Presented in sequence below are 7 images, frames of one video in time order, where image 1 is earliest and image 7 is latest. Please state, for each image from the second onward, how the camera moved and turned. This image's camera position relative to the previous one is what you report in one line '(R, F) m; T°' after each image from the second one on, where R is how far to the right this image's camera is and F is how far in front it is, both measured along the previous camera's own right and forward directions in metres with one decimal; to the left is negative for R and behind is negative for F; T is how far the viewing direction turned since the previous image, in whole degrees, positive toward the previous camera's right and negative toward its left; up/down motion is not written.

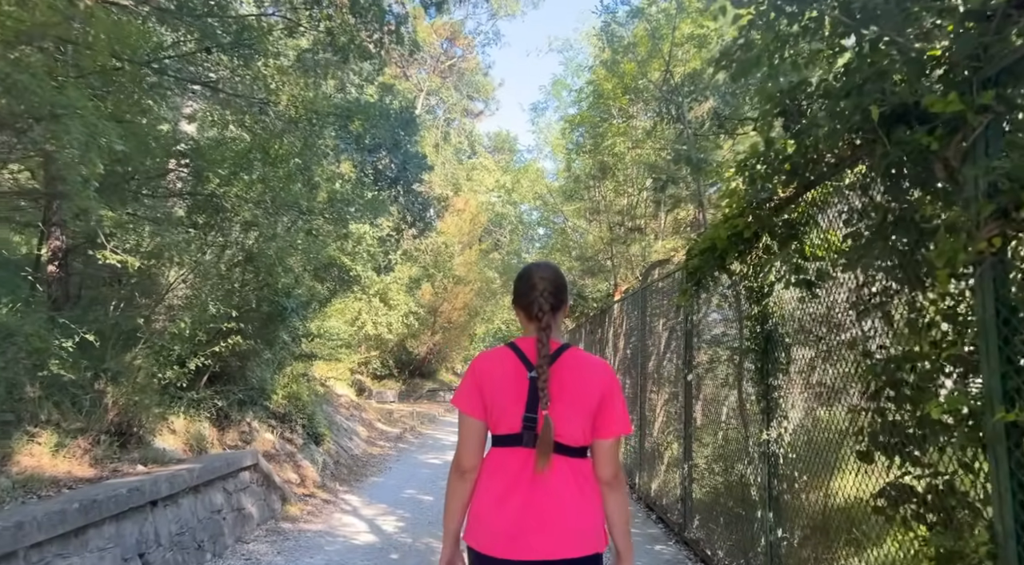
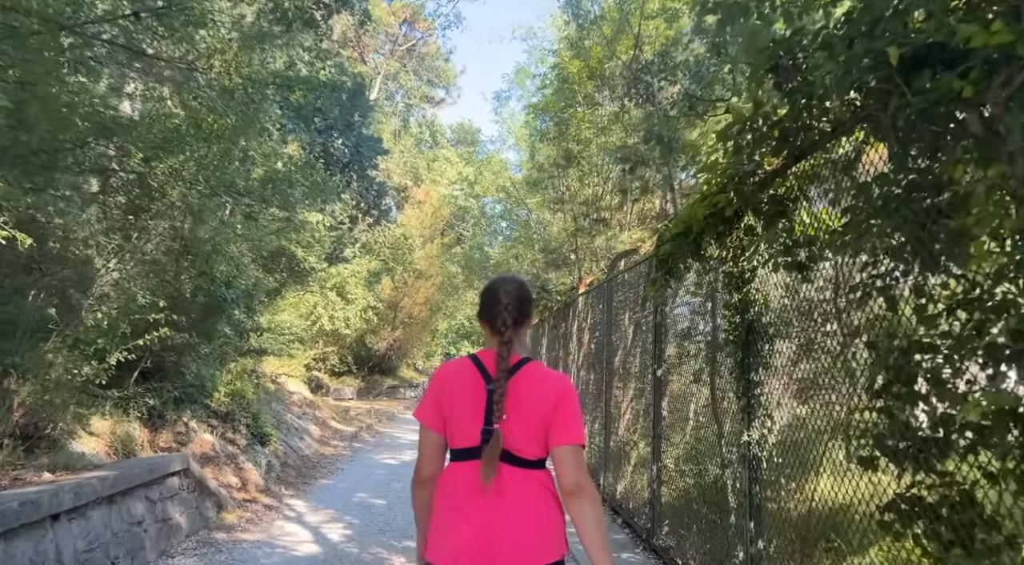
(+0.1, +0.5) m; +3°
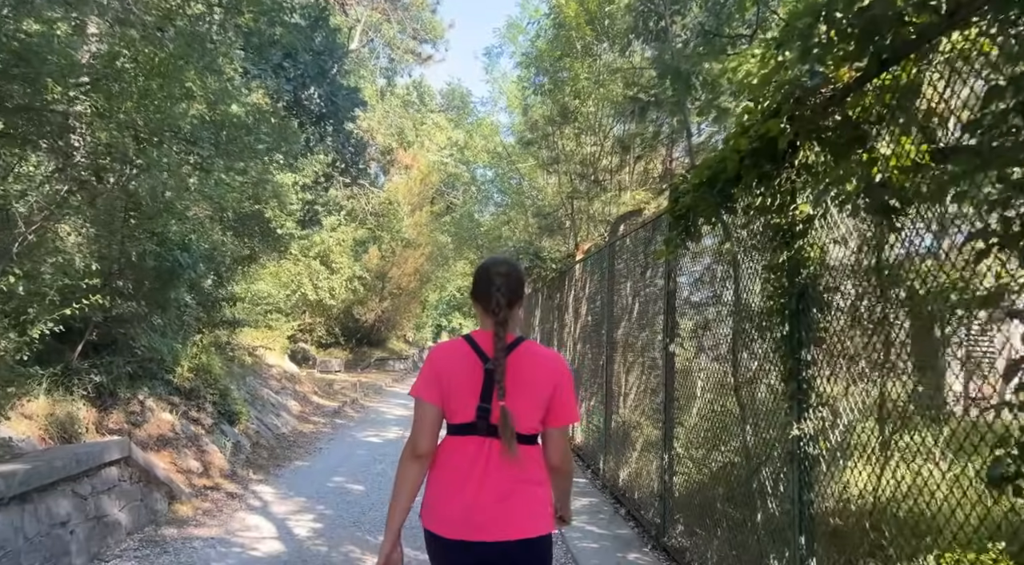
(0.0, +0.8) m; +1°
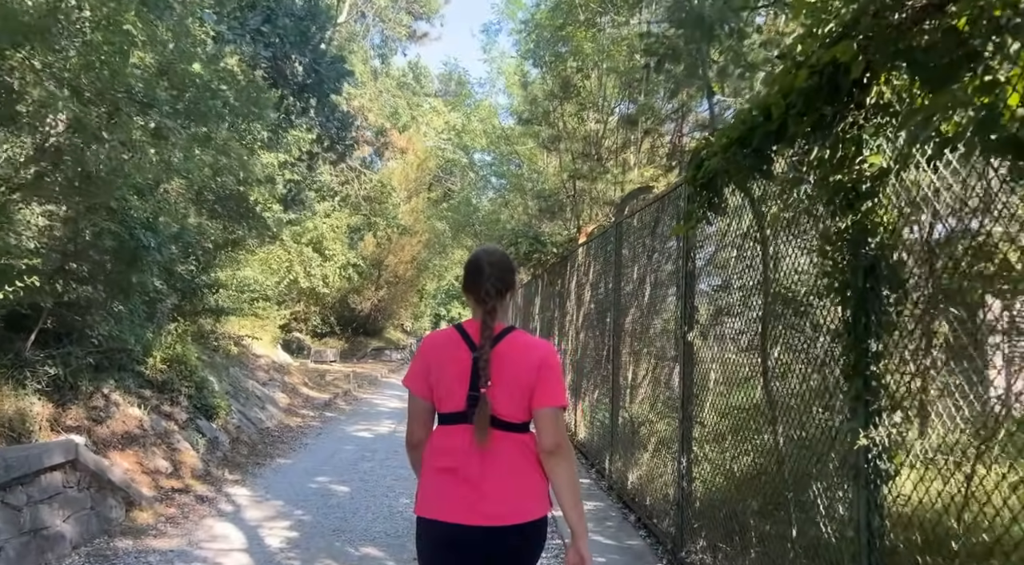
(0.0, +0.6) m; 0°
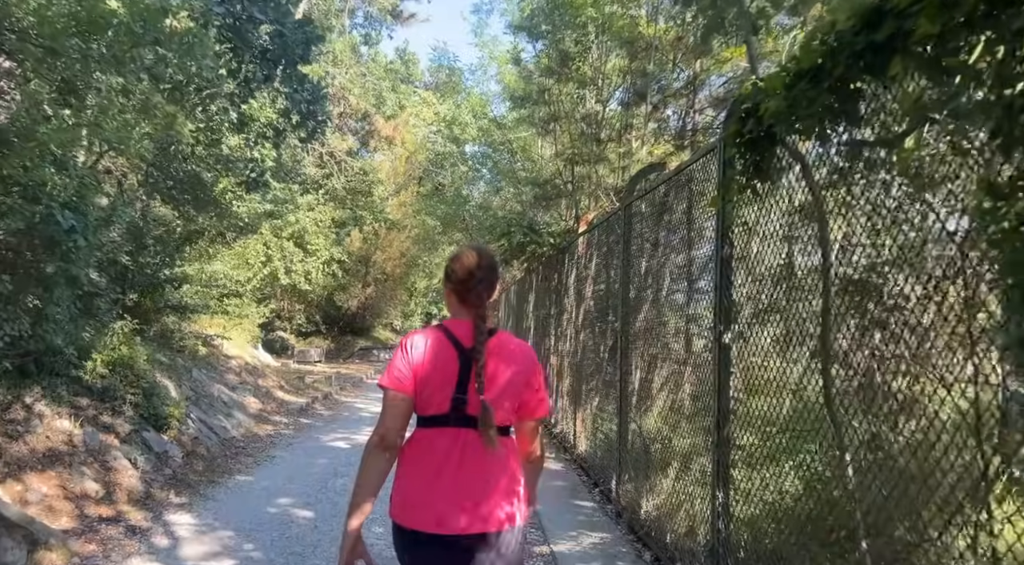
(0.0, +1.0) m; +1°
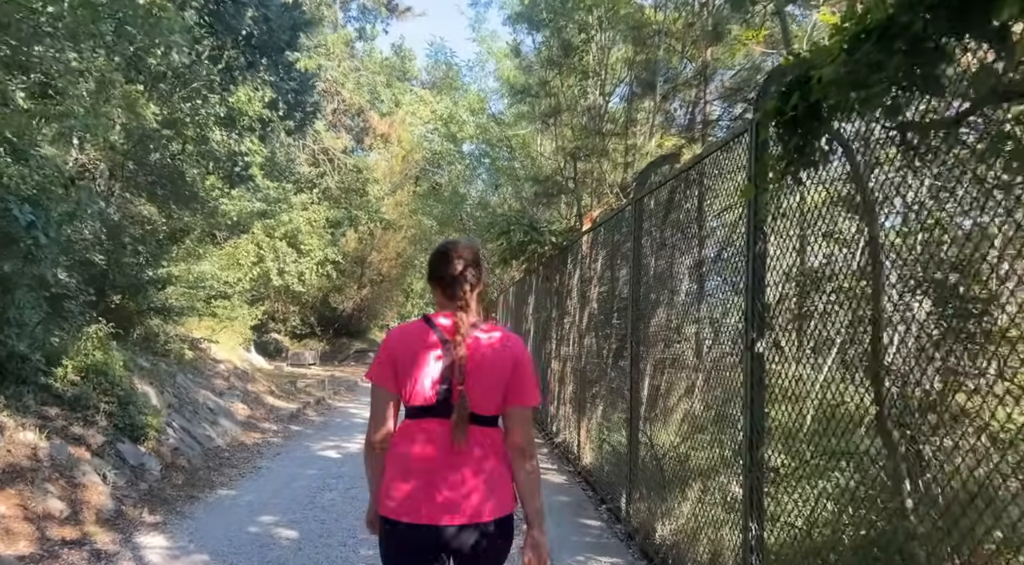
(0.0, +0.4) m; 0°
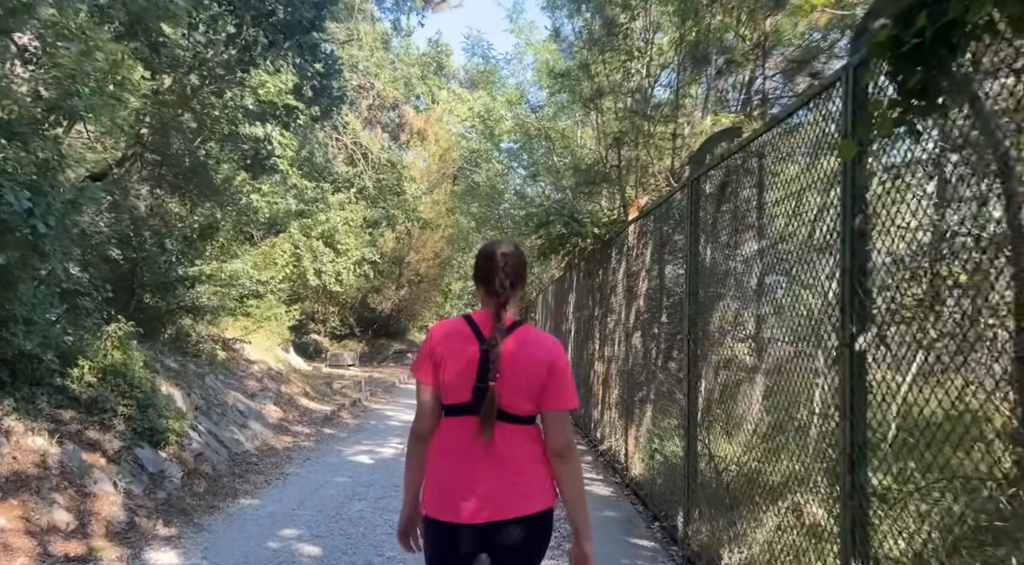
(0.0, +0.5) m; -3°
